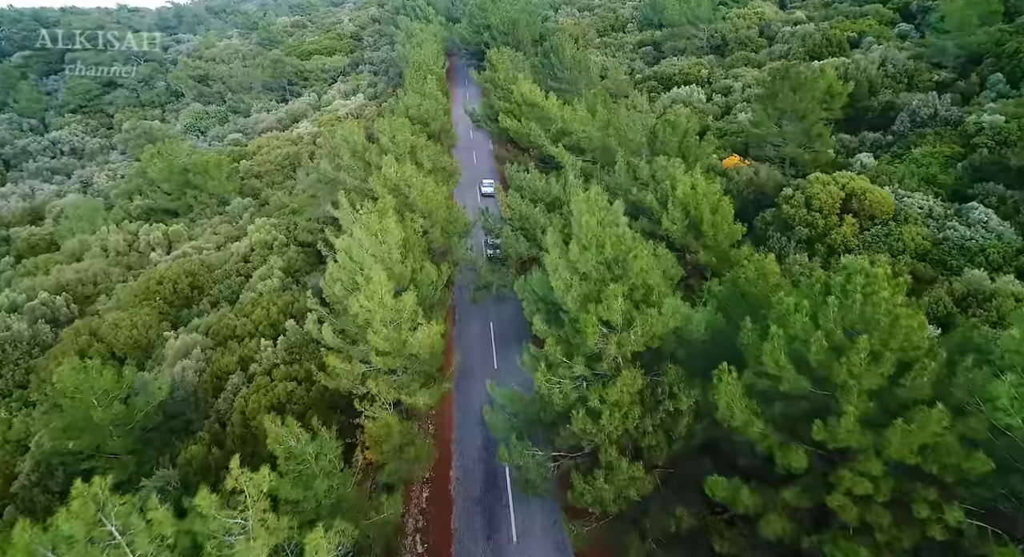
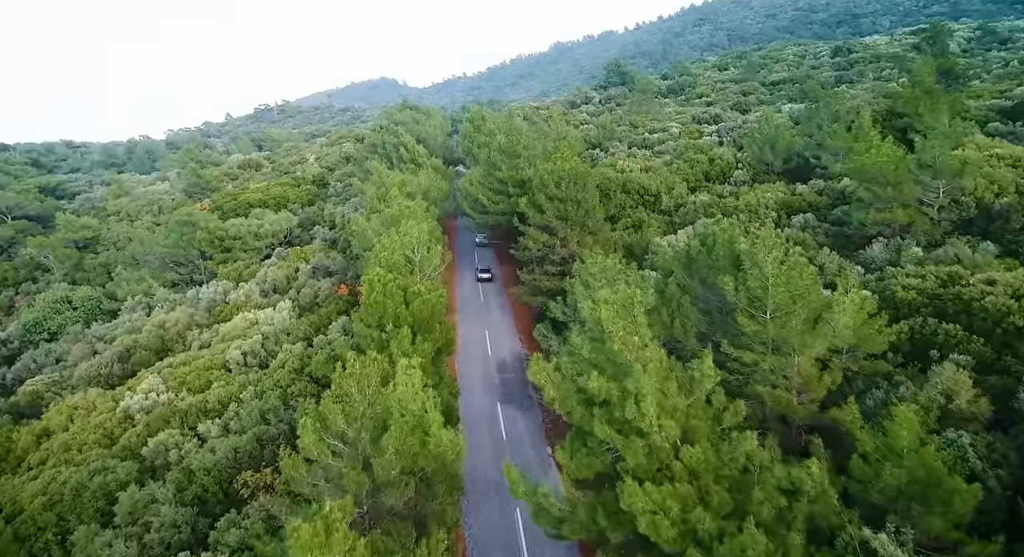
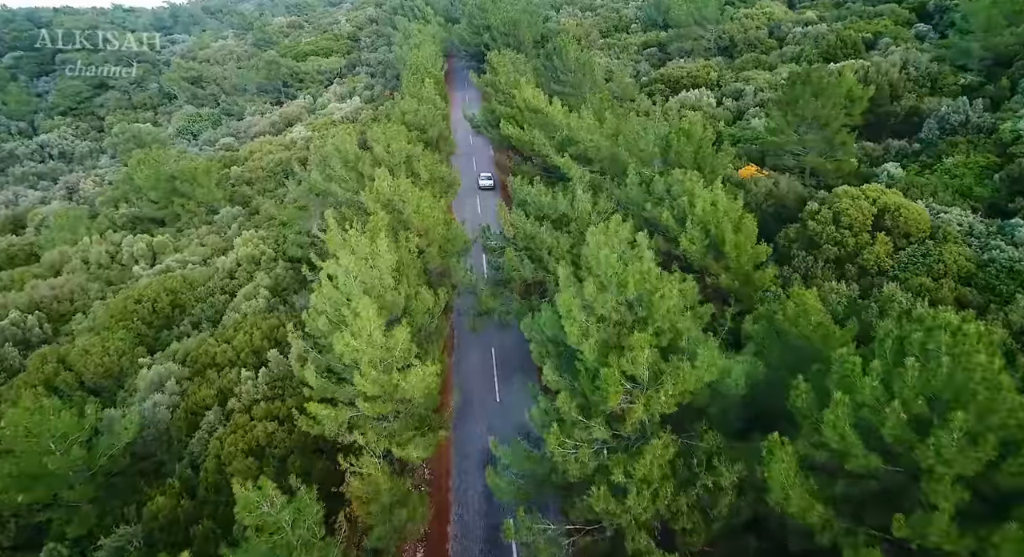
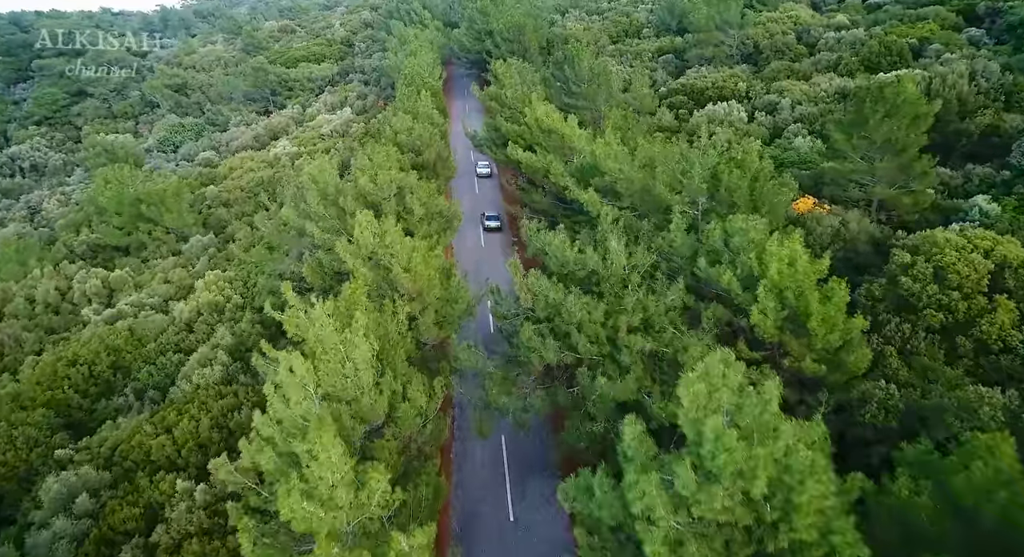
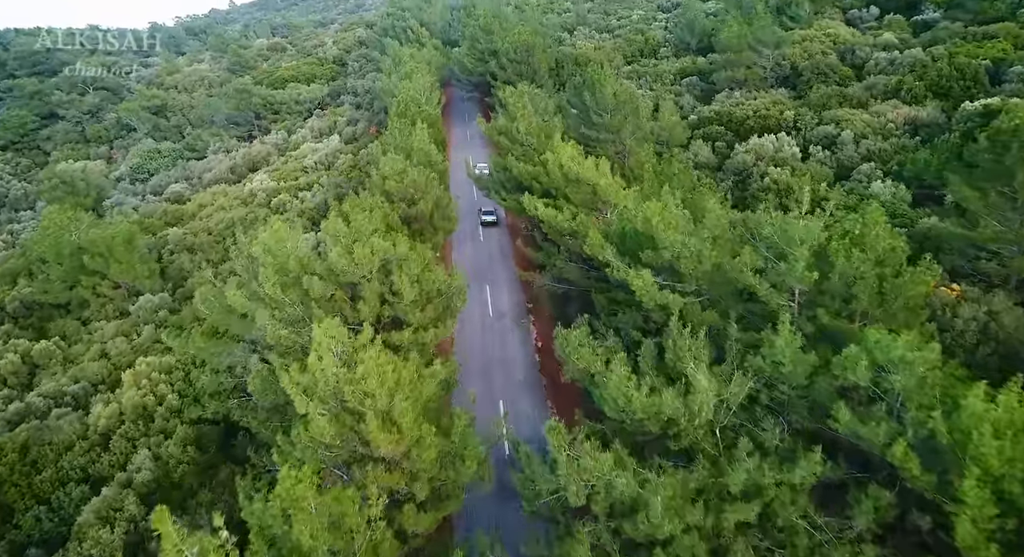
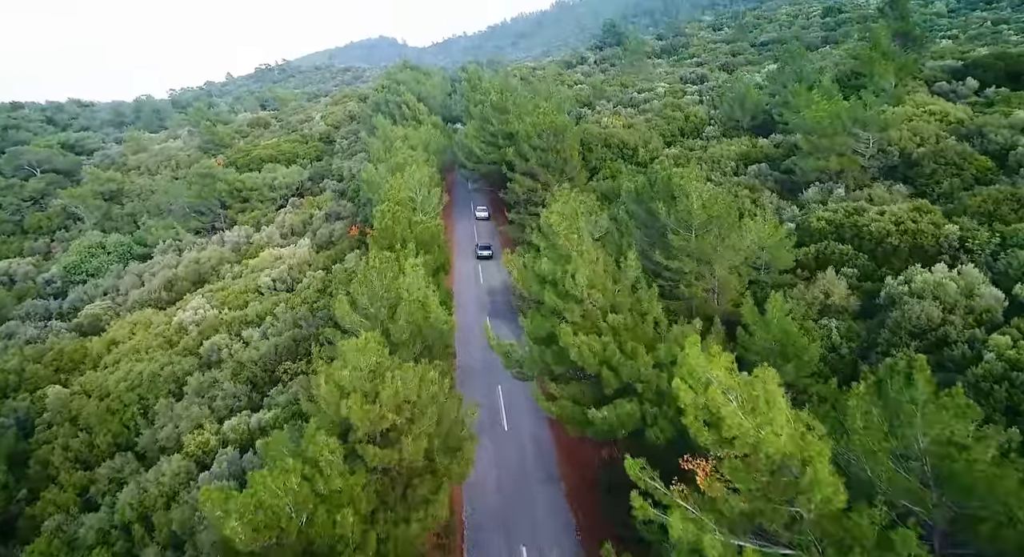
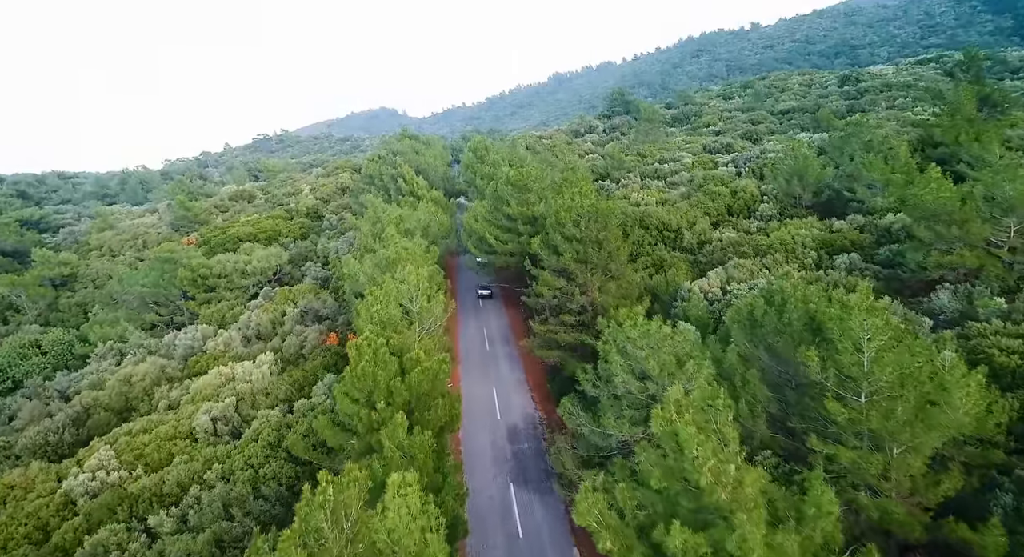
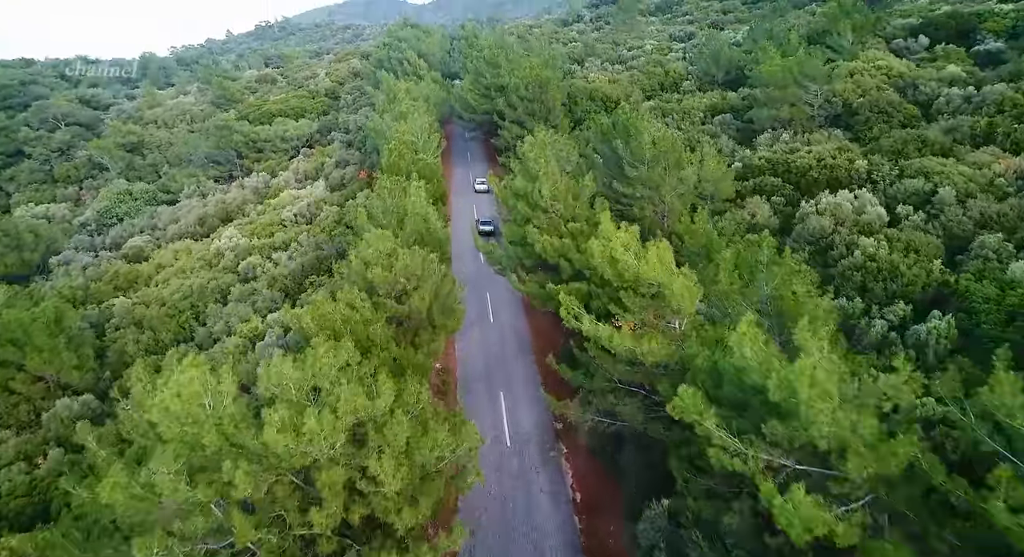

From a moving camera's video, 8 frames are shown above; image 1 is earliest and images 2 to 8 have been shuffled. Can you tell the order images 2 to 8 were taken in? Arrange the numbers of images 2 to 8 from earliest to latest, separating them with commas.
3, 4, 5, 8, 6, 2, 7
